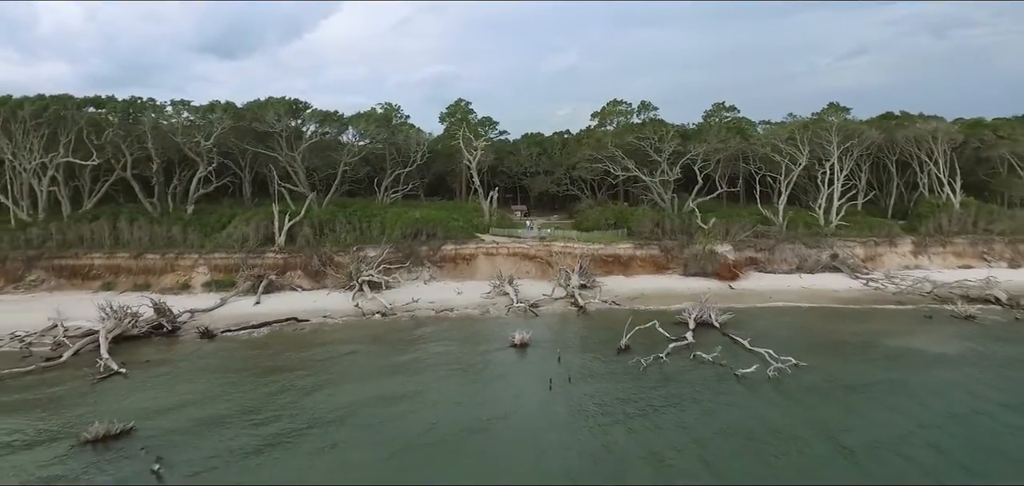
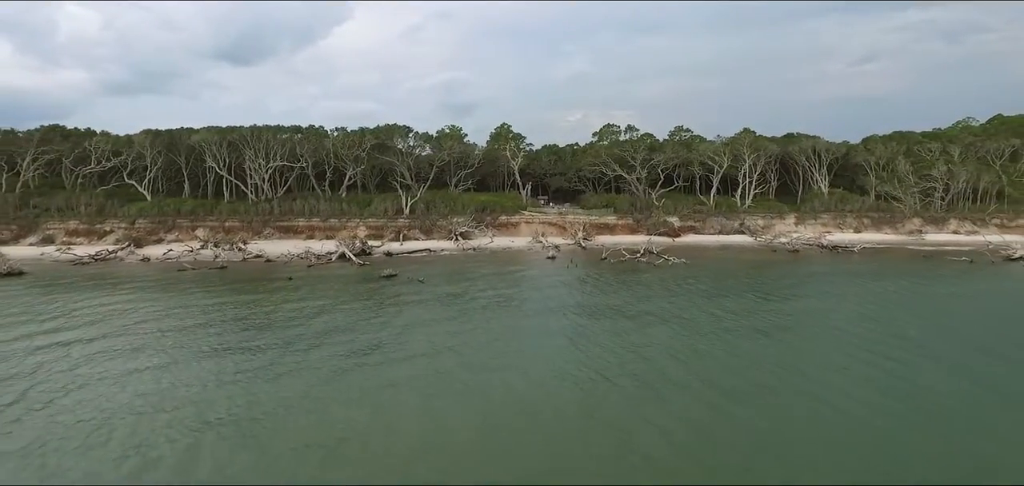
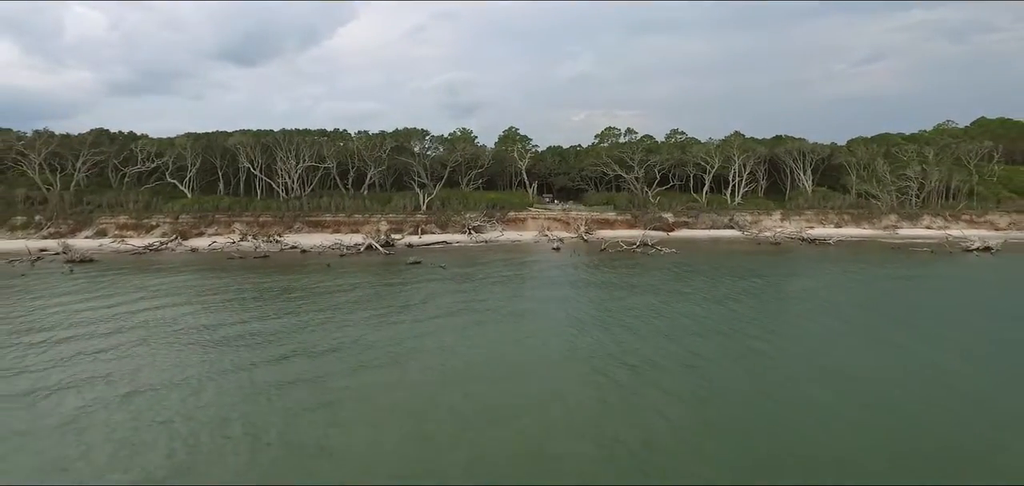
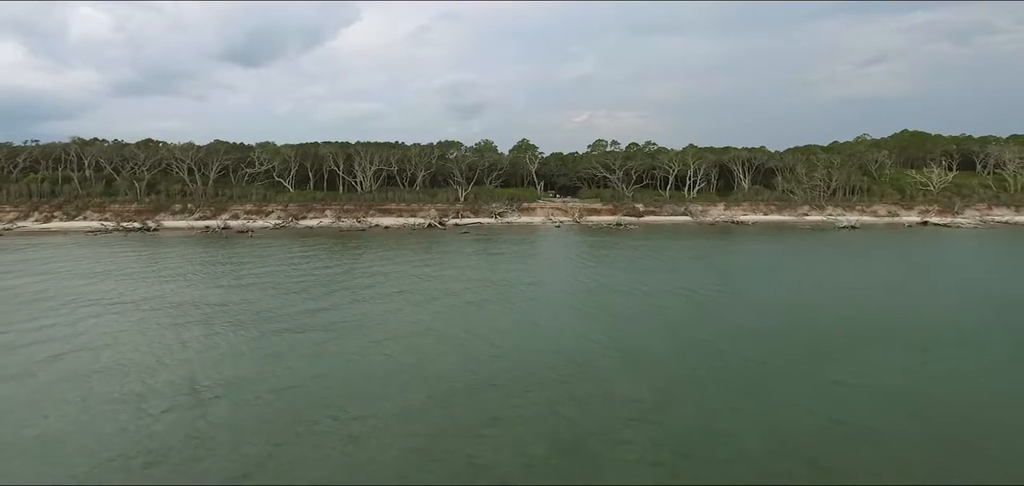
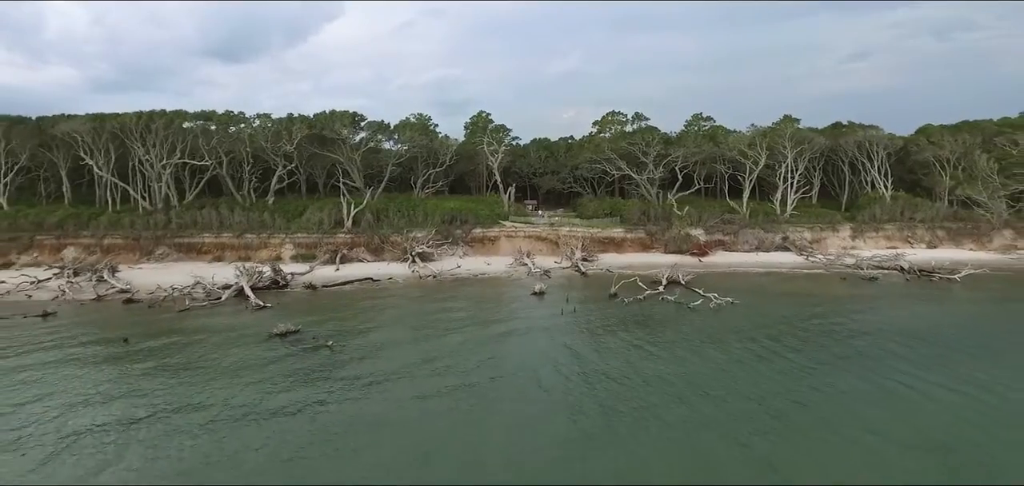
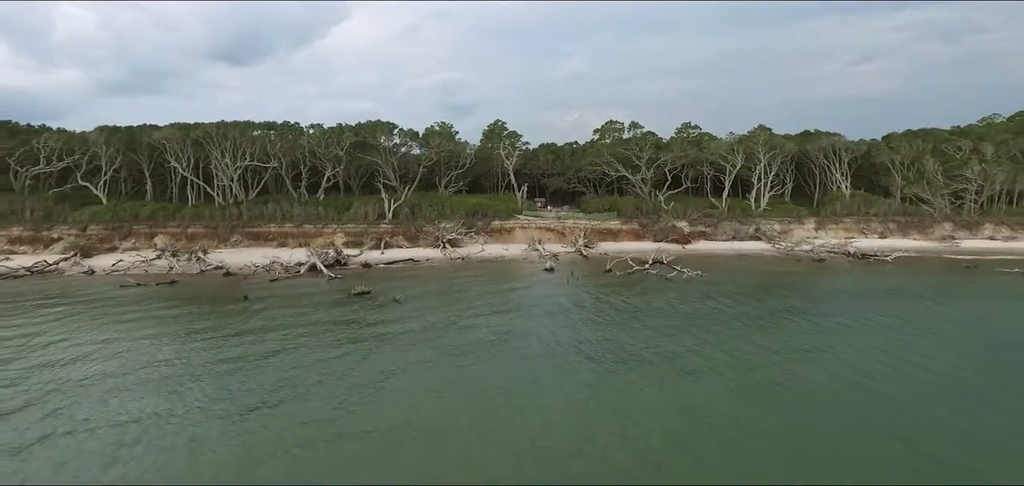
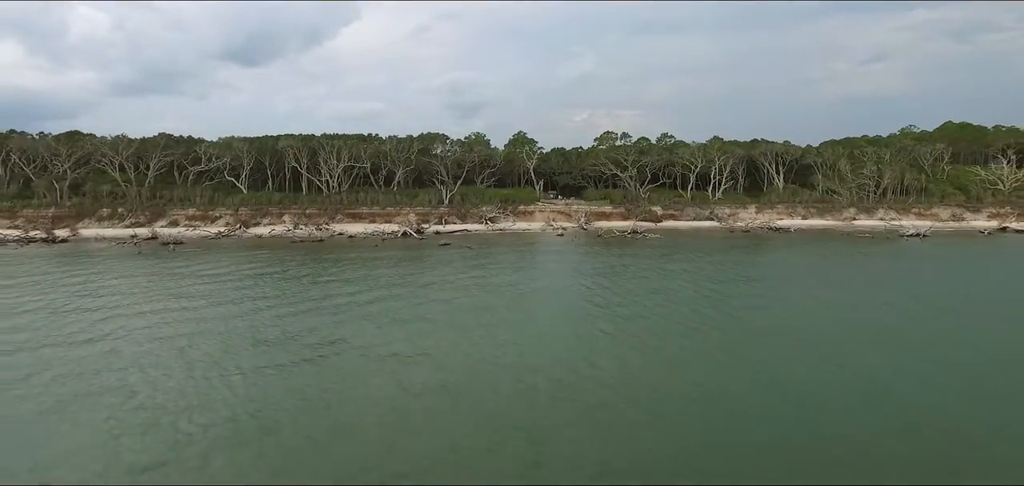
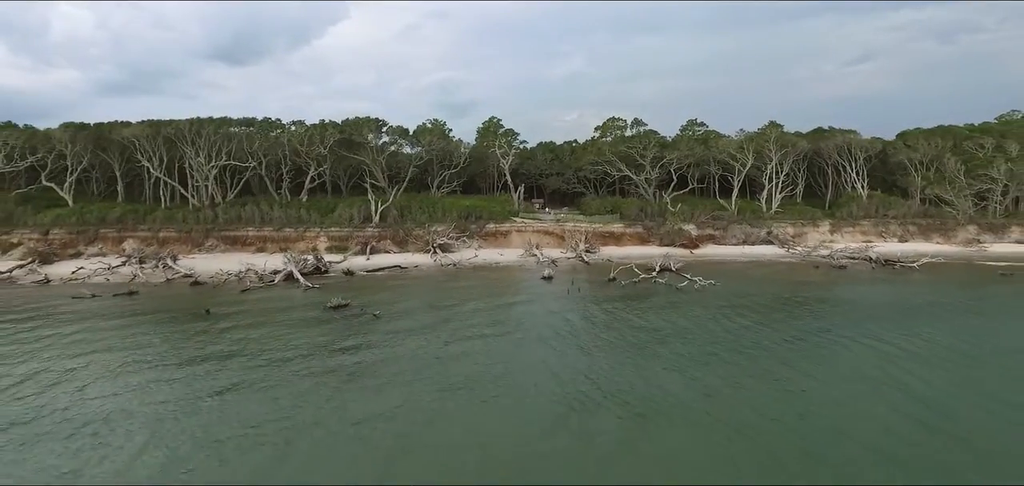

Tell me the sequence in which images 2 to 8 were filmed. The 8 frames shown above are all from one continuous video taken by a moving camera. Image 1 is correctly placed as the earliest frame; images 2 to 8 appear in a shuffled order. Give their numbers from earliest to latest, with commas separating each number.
5, 8, 6, 2, 3, 7, 4
